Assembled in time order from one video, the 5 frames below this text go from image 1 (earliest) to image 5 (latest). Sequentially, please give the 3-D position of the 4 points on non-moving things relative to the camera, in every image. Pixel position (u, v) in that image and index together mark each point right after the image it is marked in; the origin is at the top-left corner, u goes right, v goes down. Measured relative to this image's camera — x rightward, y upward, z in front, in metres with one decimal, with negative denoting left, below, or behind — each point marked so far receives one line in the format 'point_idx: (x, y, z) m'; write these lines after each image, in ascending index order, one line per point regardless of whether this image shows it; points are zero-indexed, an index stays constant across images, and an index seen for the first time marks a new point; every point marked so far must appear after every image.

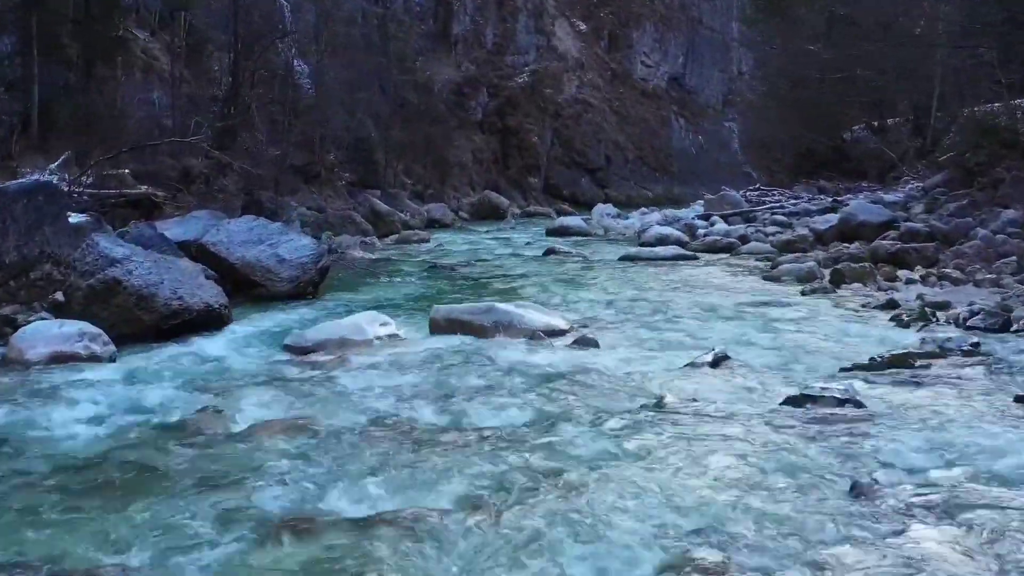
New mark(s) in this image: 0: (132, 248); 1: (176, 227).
0: (-2.8, +0.3, +8.6) m
1: (-3.5, +0.6, +12.1) m
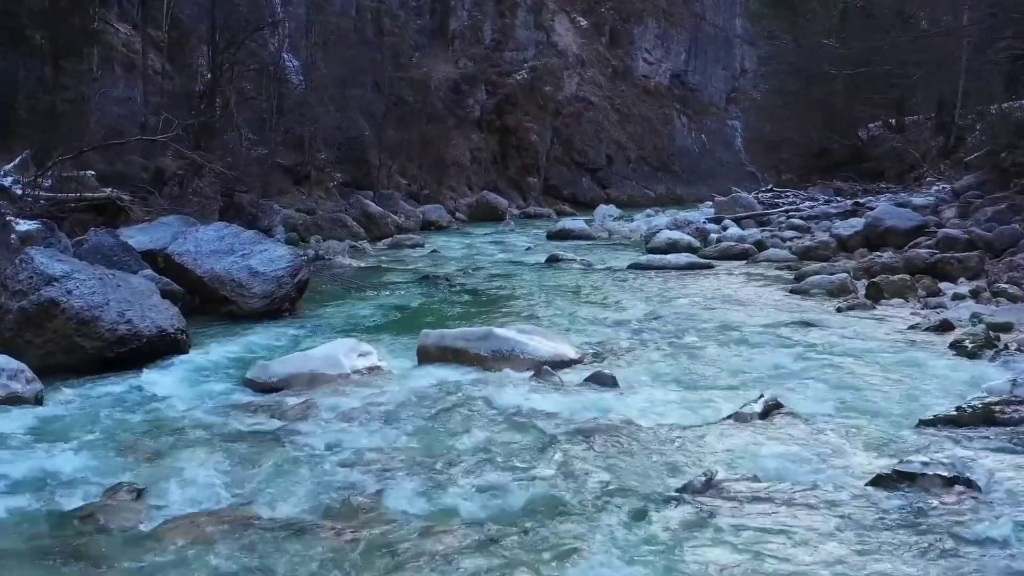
0: (-2.8, +0.2, +7.4) m
1: (-3.5, +0.5, +10.9) m
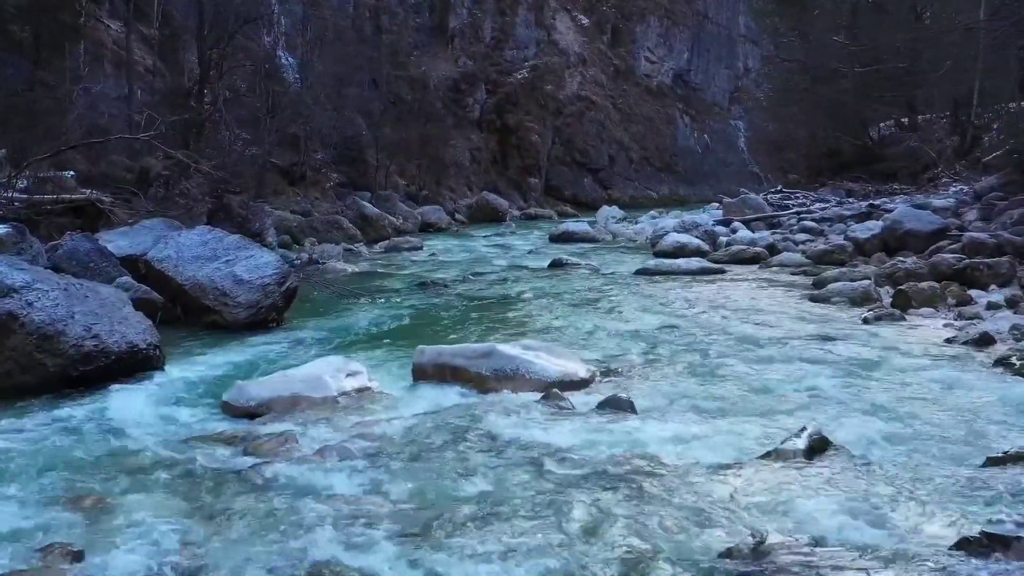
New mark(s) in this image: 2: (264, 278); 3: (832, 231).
0: (-2.8, +0.1, +6.8) m
1: (-3.5, +0.4, +10.3) m
2: (-1.9, +0.1, +9.1) m
3: (+4.4, +0.8, +15.8) m
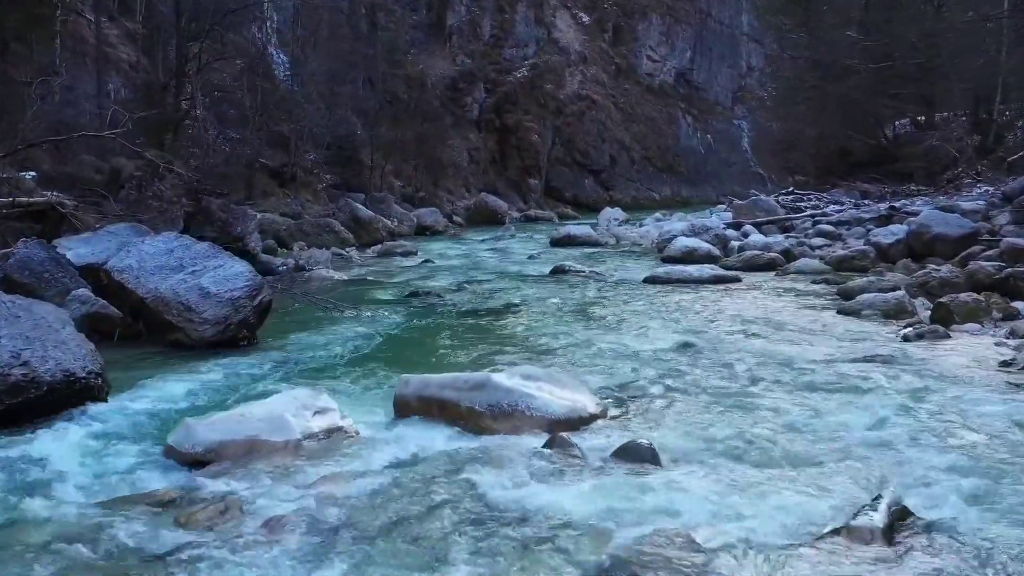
0: (-2.8, 0.0, +5.9) m
1: (-3.5, +0.3, +9.4) m
2: (-2.0, 0.0, +8.2) m
3: (+4.4, +0.7, +14.9) m
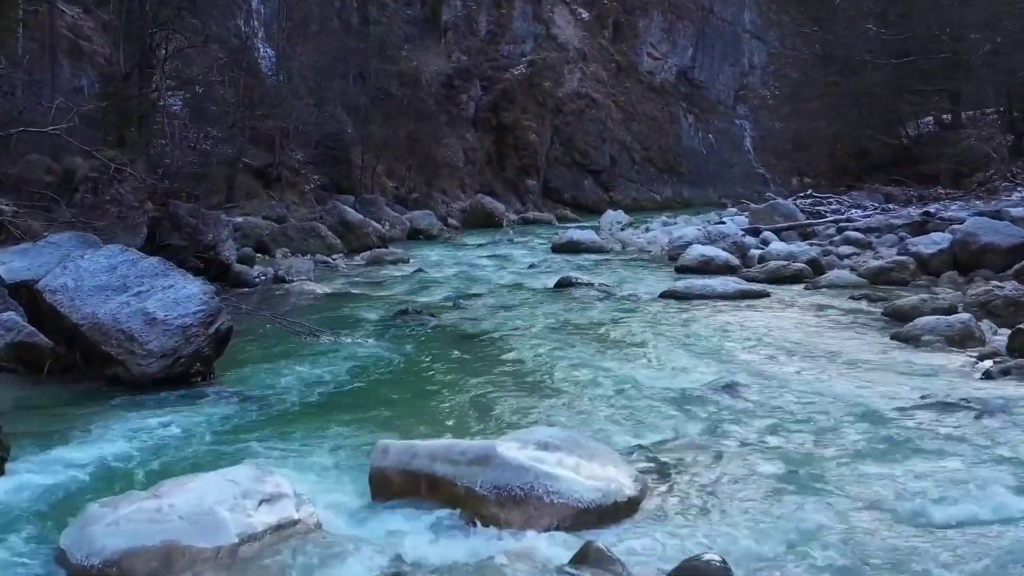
0: (-2.8, -0.2, +4.6) m
1: (-3.5, +0.2, +8.1) m
2: (-1.9, -0.2, +6.9) m
3: (+4.4, +0.5, +13.6) m
